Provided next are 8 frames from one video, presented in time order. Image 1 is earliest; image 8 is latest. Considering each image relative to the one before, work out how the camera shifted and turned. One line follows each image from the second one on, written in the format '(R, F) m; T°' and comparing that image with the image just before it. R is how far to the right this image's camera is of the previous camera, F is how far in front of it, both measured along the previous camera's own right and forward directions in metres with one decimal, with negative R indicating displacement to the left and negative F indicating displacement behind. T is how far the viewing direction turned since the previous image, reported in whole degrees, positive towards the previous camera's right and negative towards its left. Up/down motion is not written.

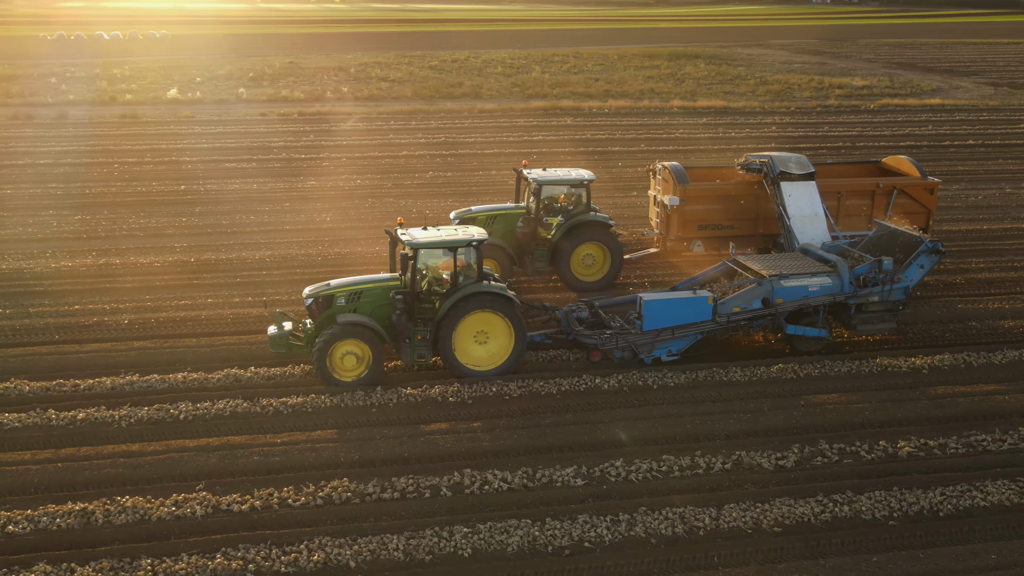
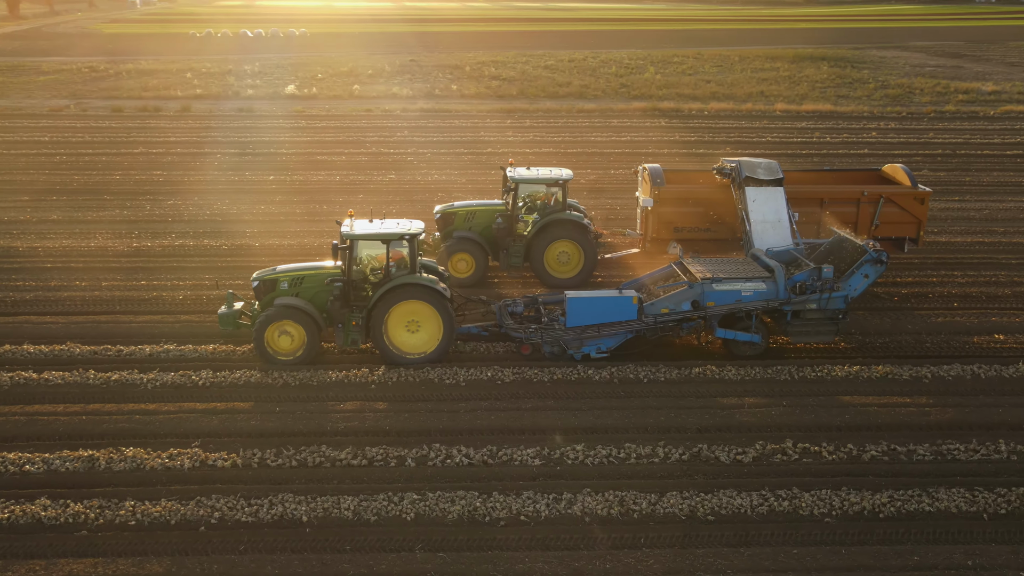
(+1.3, -0.4) m; -8°
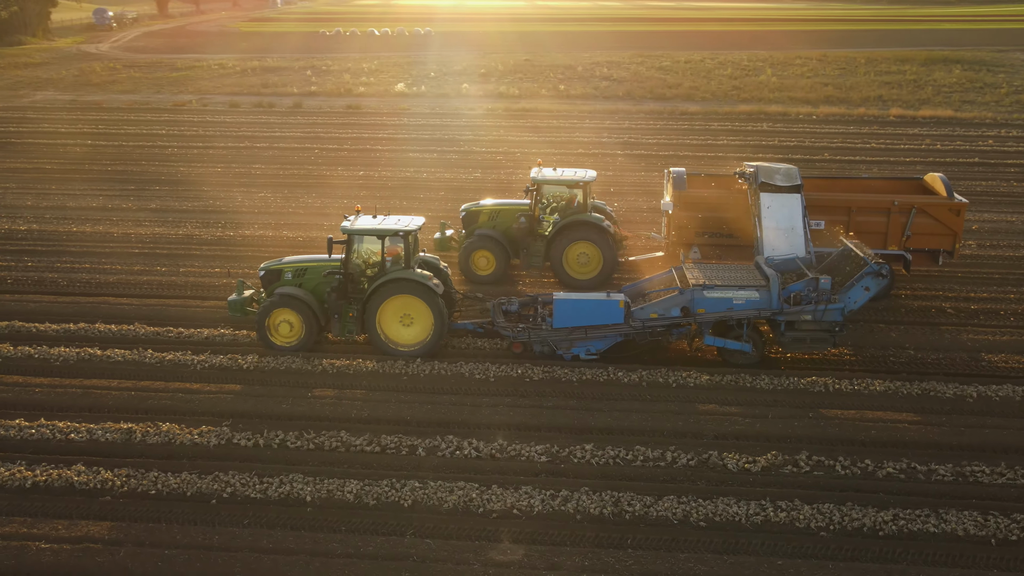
(+0.9, -0.1) m; -7°
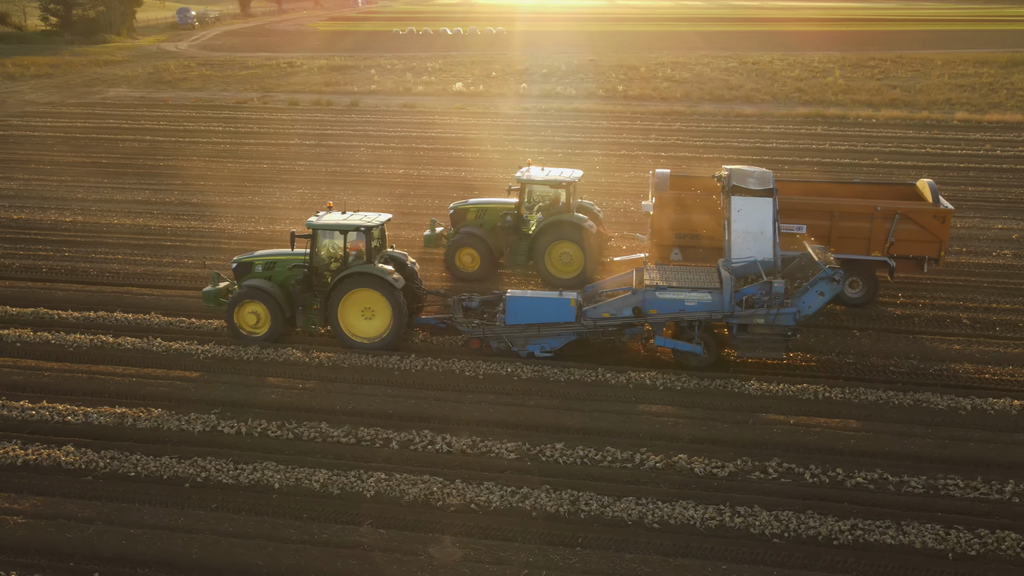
(+0.9, -0.1) m; -4°
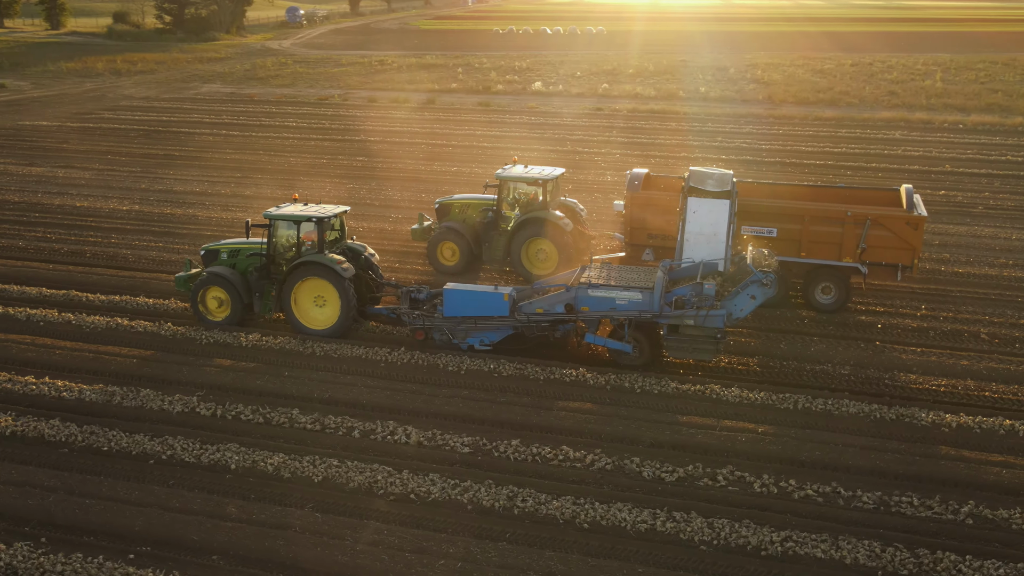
(+1.2, -0.1) m; -6°
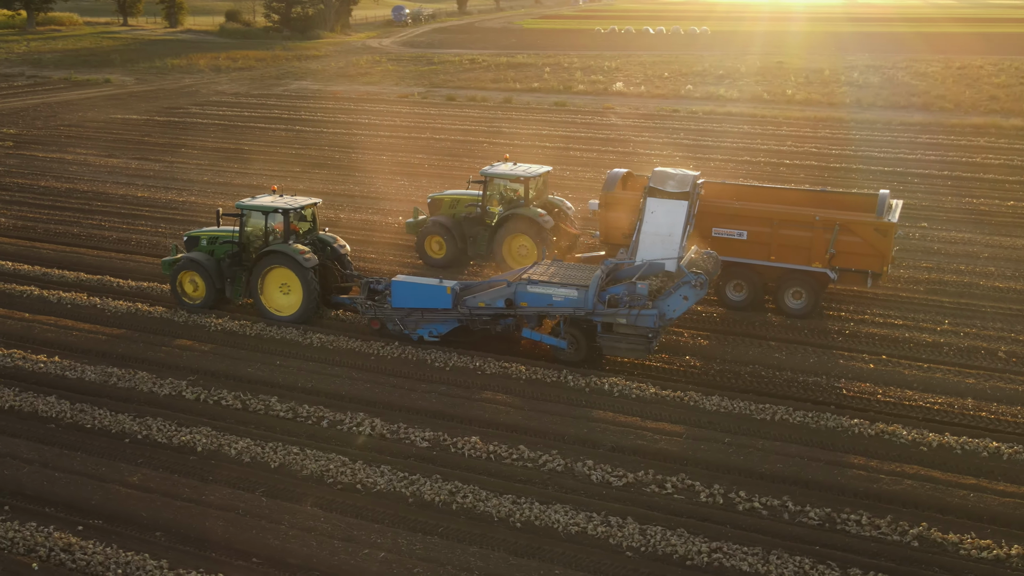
(+1.2, 0.0) m; -6°
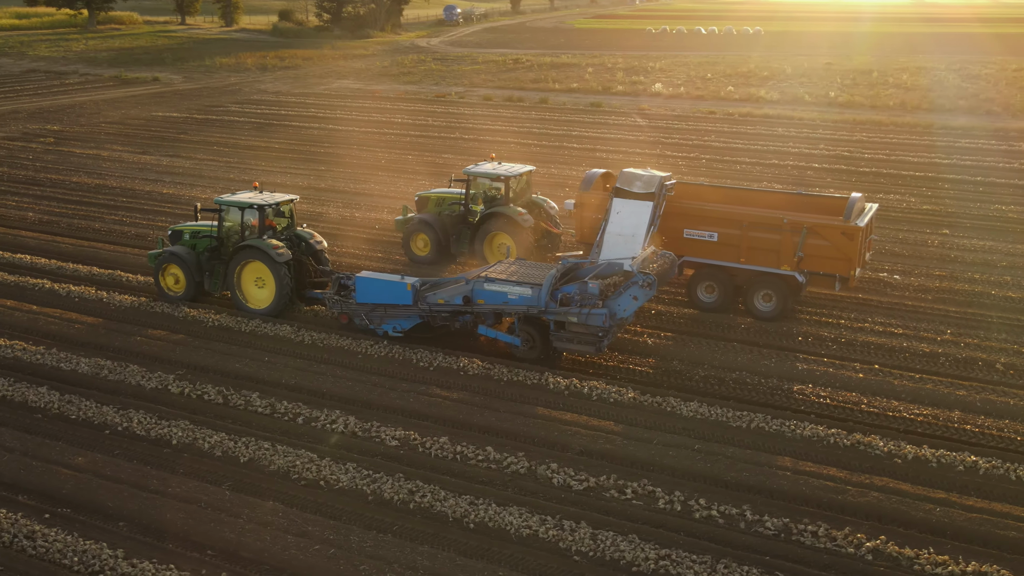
(+0.7, 0.0) m; -3°
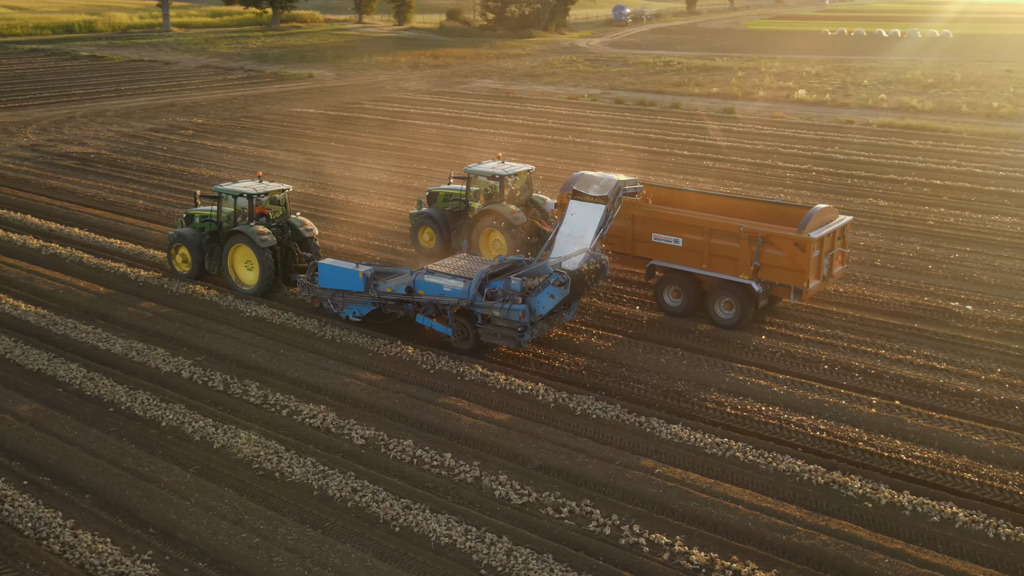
(+1.8, +0.1) m; -10°
